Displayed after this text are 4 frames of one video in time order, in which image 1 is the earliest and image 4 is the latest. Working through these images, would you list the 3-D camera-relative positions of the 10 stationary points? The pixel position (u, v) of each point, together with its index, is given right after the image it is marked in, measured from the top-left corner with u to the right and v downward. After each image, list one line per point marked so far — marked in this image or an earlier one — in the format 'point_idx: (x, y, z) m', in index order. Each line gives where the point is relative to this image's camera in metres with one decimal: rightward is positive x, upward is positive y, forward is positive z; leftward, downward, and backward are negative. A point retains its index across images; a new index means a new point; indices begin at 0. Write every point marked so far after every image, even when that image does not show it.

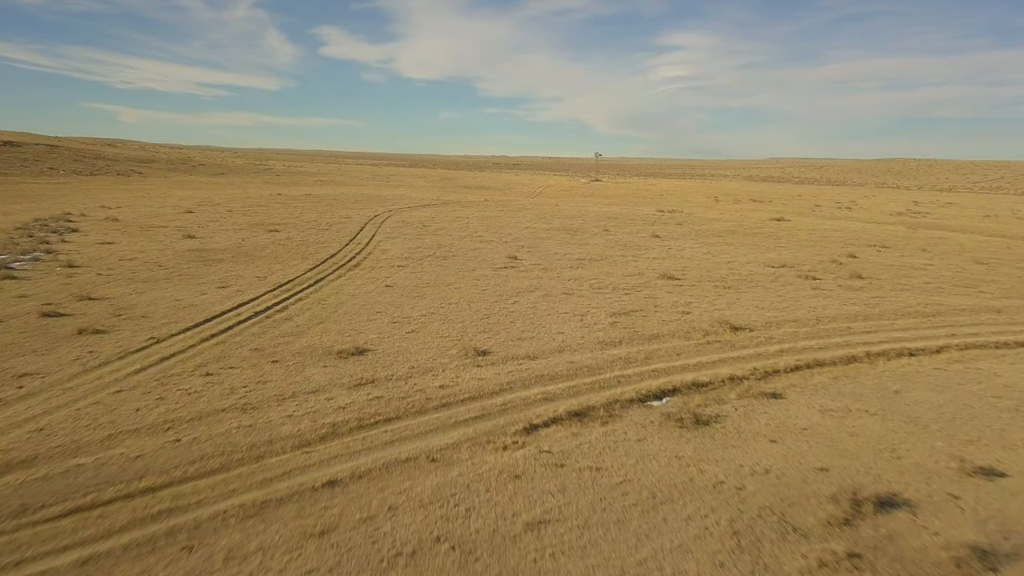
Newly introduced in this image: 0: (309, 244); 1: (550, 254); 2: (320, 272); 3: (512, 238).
0: (-3.7, +0.8, +14.9) m
1: (+0.6, +0.6, +14.0) m
2: (-2.6, +0.2, +11.4) m
3: (0.0, +1.0, +16.7) m
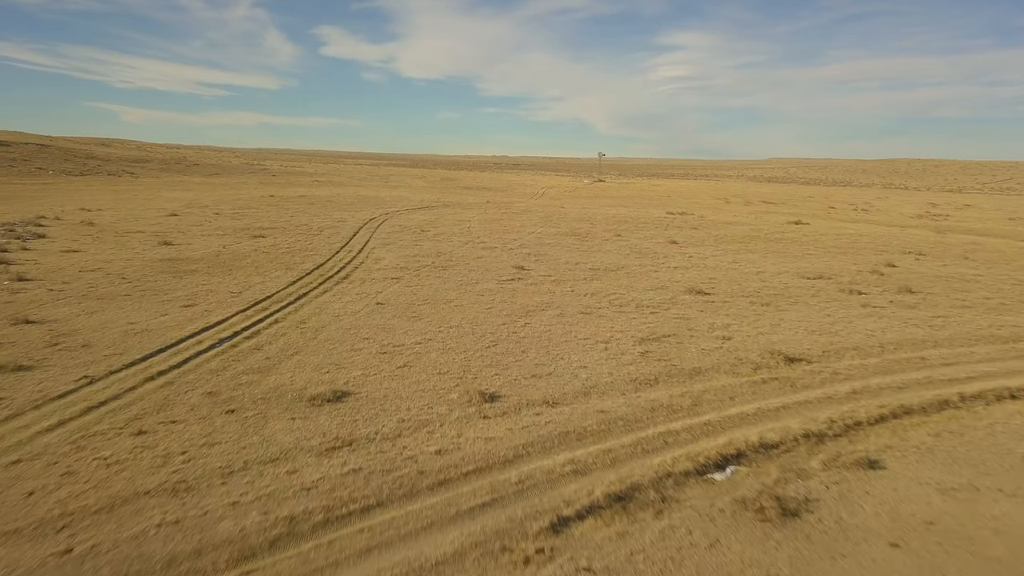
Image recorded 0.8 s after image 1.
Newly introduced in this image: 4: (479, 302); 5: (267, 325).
0: (-3.6, +0.6, +13.6) m
1: (+0.7, +0.4, +12.7) m
2: (-2.5, 0.0, +10.1) m
3: (+0.1, +0.8, +15.4) m
4: (-0.4, -0.2, +9.3) m
5: (-2.3, -0.4, +7.7) m
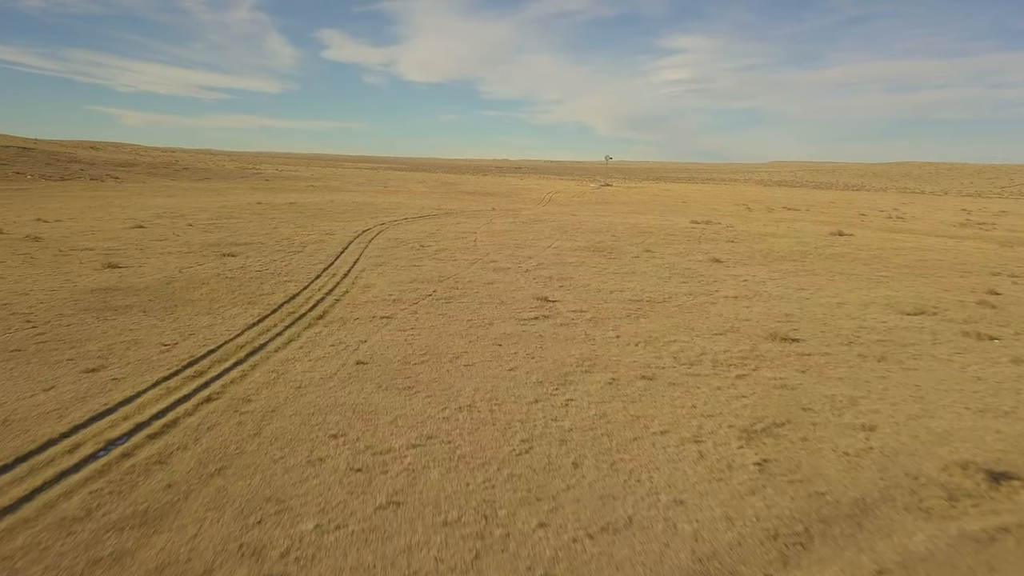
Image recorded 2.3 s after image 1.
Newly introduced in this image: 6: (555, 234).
0: (-3.3, +0.1, +11.2) m
1: (+1.0, -0.1, +10.3) m
2: (-2.3, -0.4, +7.6) m
3: (+0.4, +0.3, +12.9) m
4: (-0.1, -0.6, +6.8) m
5: (-2.0, -0.8, +5.3) m
6: (+1.0, +1.2, +19.0) m
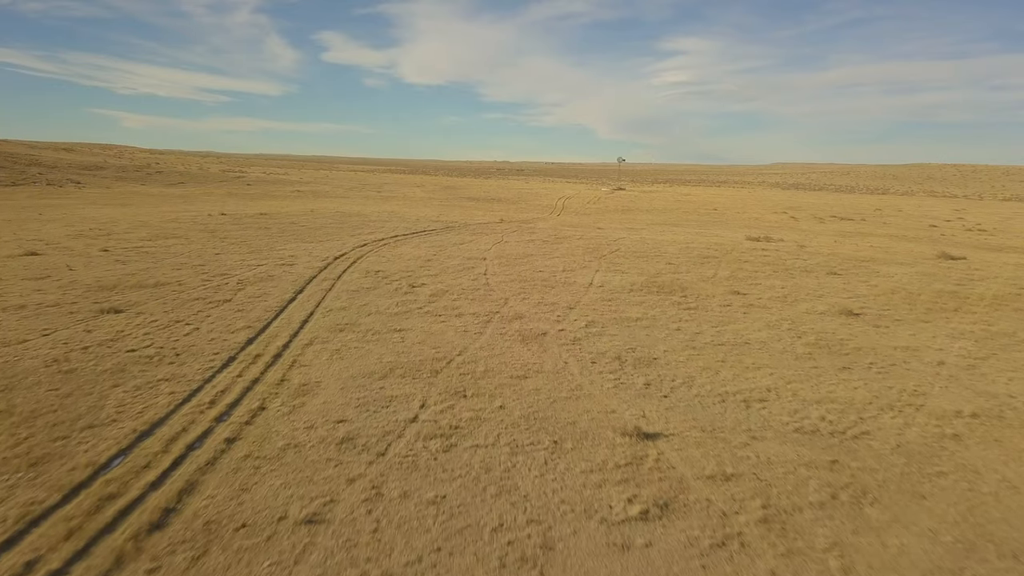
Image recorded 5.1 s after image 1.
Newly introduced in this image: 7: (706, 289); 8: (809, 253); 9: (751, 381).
0: (-2.9, -0.6, +6.4) m
1: (+1.3, -0.8, +5.5) m
2: (-1.9, -1.2, +2.9) m
3: (+0.7, -0.4, +8.2) m
4: (+0.2, -1.3, +2.1) m
5: (-1.7, -1.5, +0.5) m
6: (+1.3, +0.5, +14.3) m
7: (+2.7, 0.0, +11.2) m
8: (+6.1, +0.7, +17.0) m
9: (+1.9, -0.7, +6.5) m
